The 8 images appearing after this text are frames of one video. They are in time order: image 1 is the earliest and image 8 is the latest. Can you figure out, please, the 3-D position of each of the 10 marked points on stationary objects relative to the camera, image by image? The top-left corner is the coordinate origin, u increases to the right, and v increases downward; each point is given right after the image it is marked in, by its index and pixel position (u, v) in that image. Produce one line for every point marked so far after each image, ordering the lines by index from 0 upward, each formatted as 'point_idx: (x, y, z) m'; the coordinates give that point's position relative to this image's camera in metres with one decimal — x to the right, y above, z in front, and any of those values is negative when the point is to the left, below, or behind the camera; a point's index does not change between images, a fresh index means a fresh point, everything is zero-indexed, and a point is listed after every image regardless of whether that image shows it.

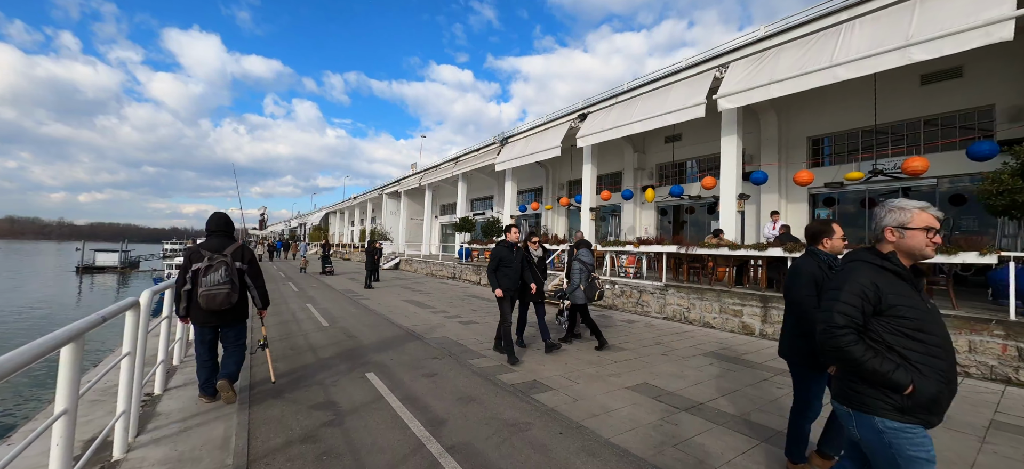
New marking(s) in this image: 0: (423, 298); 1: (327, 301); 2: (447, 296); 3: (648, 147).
0: (-2.9, -1.8, +11.5) m
1: (-5.4, -1.8, +10.5) m
2: (-2.3, -1.8, +12.0) m
3: (+6.0, +3.9, +16.9) m
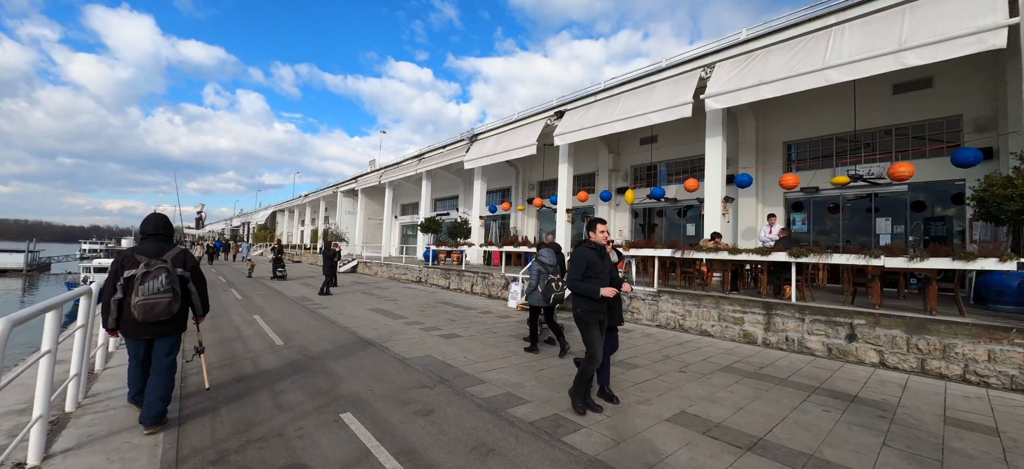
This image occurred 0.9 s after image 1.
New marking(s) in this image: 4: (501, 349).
0: (-3.4, -1.8, +10.2) m
1: (-5.8, -1.8, +9.0) m
2: (-2.9, -1.9, +10.8) m
3: (+4.9, +3.8, +16.6) m
4: (-0.2, -1.9, +6.2) m
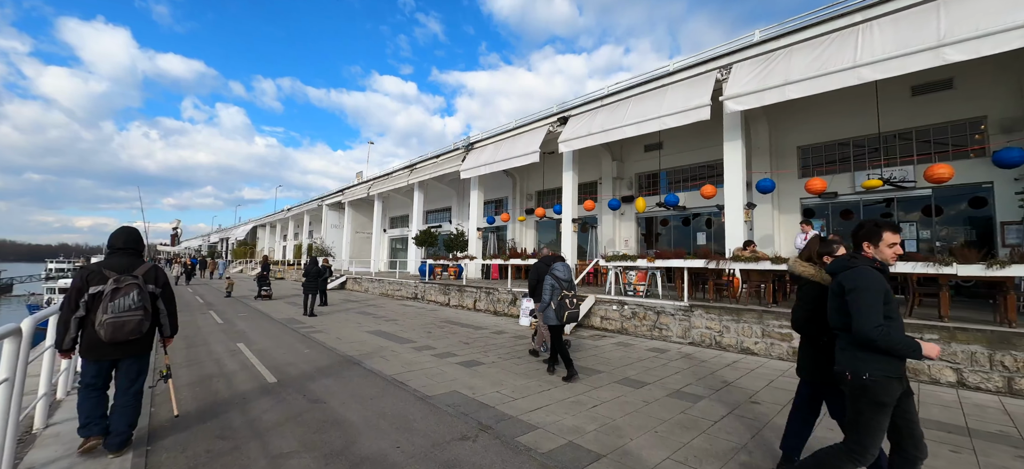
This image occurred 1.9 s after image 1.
0: (-3.1, -2.2, +9.2) m
1: (-5.4, -2.1, +8.0) m
2: (-2.6, -2.2, +9.8) m
3: (+4.9, +3.4, +16.1) m
4: (+0.3, -2.0, +5.3) m
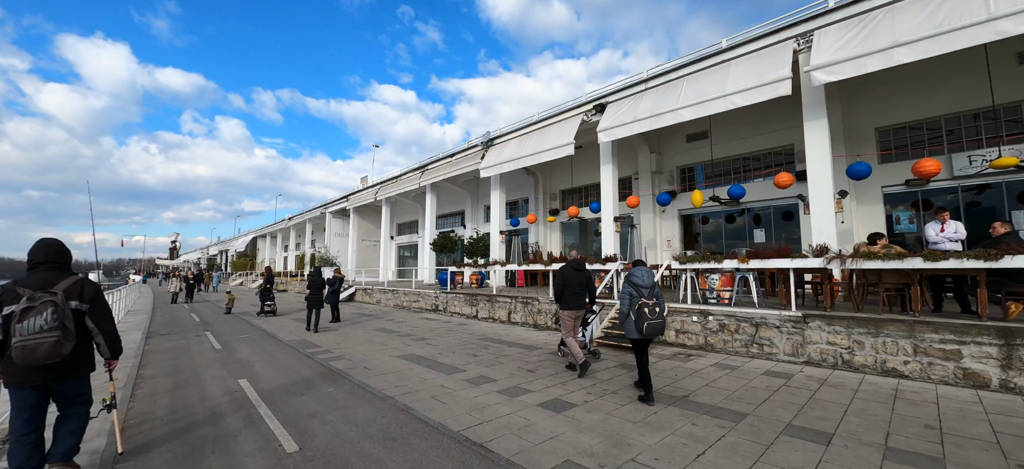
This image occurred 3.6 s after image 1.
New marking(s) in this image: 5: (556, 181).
0: (-1.9, -2.2, +7.6) m
1: (-4.2, -2.2, +6.3) m
2: (-1.4, -2.3, +8.2) m
3: (+6.0, +3.4, +14.6) m
4: (+1.5, -1.9, +3.7) m
5: (+2.0, +2.4, +16.5) m
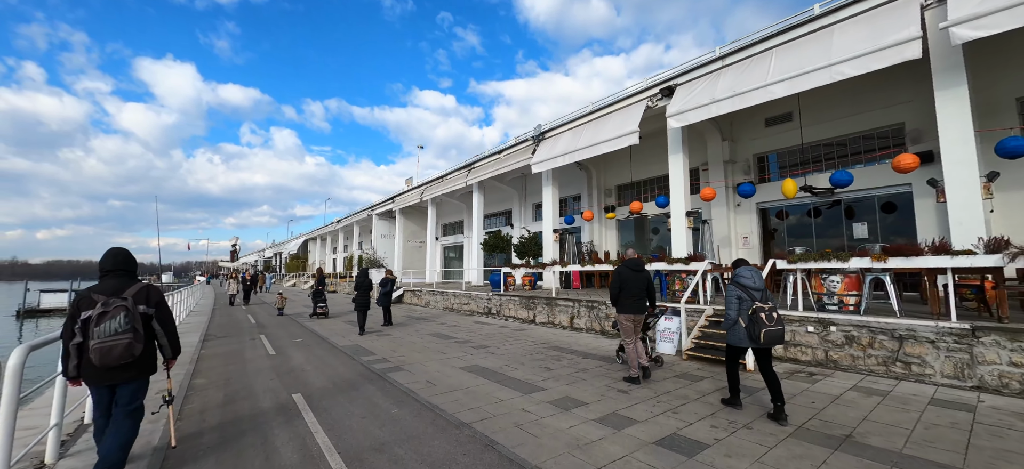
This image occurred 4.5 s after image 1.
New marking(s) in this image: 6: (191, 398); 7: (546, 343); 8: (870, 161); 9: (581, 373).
0: (-0.6, -2.1, +6.9) m
1: (-3.0, -2.1, +5.8) m
2: (0.0, -2.2, +7.4) m
3: (+7.9, +3.5, +13.1) m
4: (+2.4, -1.8, +2.6) m
5: (+4.1, +2.4, +15.4) m
6: (-4.1, -2.1, +4.8) m
7: (+0.7, -2.2, +7.7) m
8: (+9.9, +2.1, +10.9) m
9: (+1.0, -2.0, +5.5) m
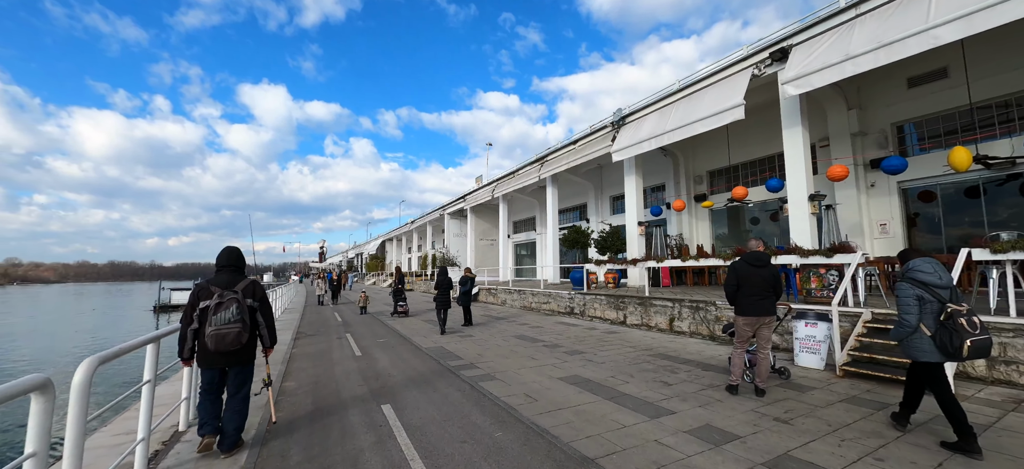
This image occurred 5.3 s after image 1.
0: (+1.0, -2.0, +6.0) m
1: (-1.5, -2.1, +5.4) m
2: (+1.7, -2.0, +6.4) m
3: (+10.3, +3.8, +10.7) m
4: (+3.2, -1.6, +1.4) m
5: (+7.0, +2.7, +13.6) m
6: (-2.8, -2.0, +4.6) m
7: (+2.4, -2.1, +6.7) m
8: (+11.9, +2.5, +8.2) m
9: (+2.4, -1.9, +4.5) m
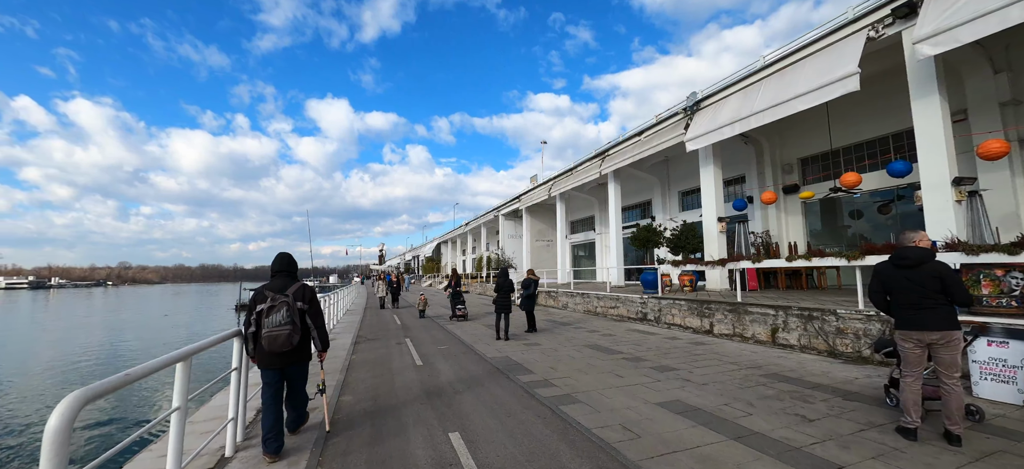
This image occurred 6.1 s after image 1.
0: (+2.1, -1.9, +5.1) m
1: (-0.5, -2.0, +4.8) m
2: (+2.8, -1.9, +5.4) m
3: (+11.8, +4.0, +8.5) m
4: (+3.7, -1.5, +0.2) m
5: (+8.9, +2.8, +11.8) m
6: (-1.9, -2.0, +4.1) m
7: (+3.6, -2.0, +5.5) m
8: (+13.1, +2.7, +5.8) m
9: (+3.2, -1.8, +3.3) m
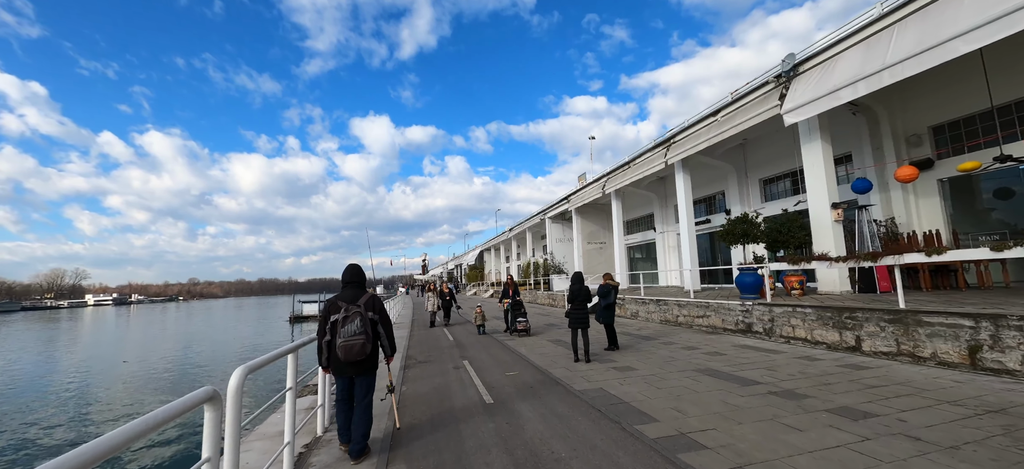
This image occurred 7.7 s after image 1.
0: (+3.1, -1.7, +3.3) m
1: (+0.5, -1.9, +3.3) m
2: (+3.9, -1.7, +3.6) m
3: (+12.9, +4.5, +5.9) m
4: (+4.2, -1.1, -1.7) m
5: (+10.4, +3.2, +9.5) m
6: (-0.9, -1.9, +2.8) m
7: (+4.6, -1.7, +3.6) m
8: (+14.0, +3.3, +3.1) m
9: (+4.1, -1.5, +1.5) m
